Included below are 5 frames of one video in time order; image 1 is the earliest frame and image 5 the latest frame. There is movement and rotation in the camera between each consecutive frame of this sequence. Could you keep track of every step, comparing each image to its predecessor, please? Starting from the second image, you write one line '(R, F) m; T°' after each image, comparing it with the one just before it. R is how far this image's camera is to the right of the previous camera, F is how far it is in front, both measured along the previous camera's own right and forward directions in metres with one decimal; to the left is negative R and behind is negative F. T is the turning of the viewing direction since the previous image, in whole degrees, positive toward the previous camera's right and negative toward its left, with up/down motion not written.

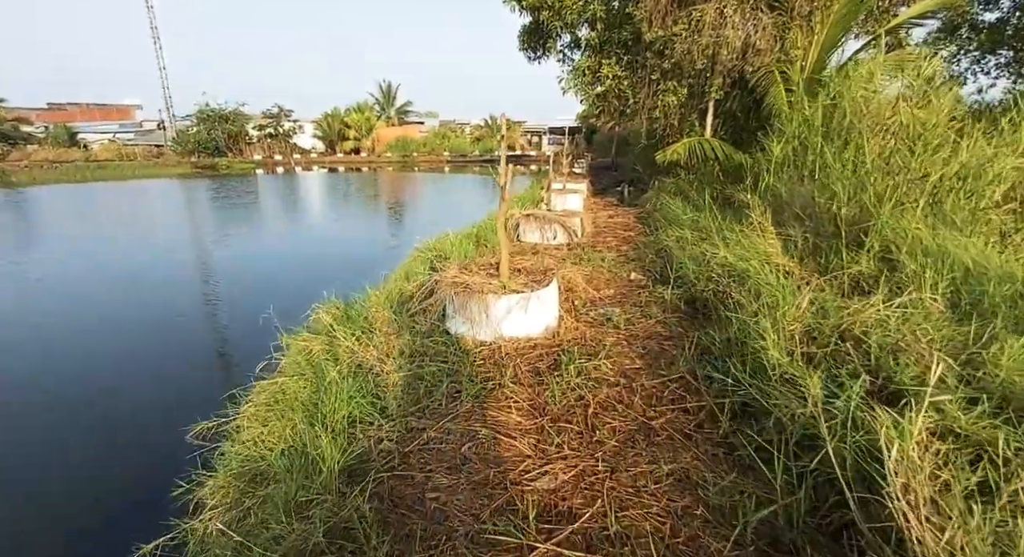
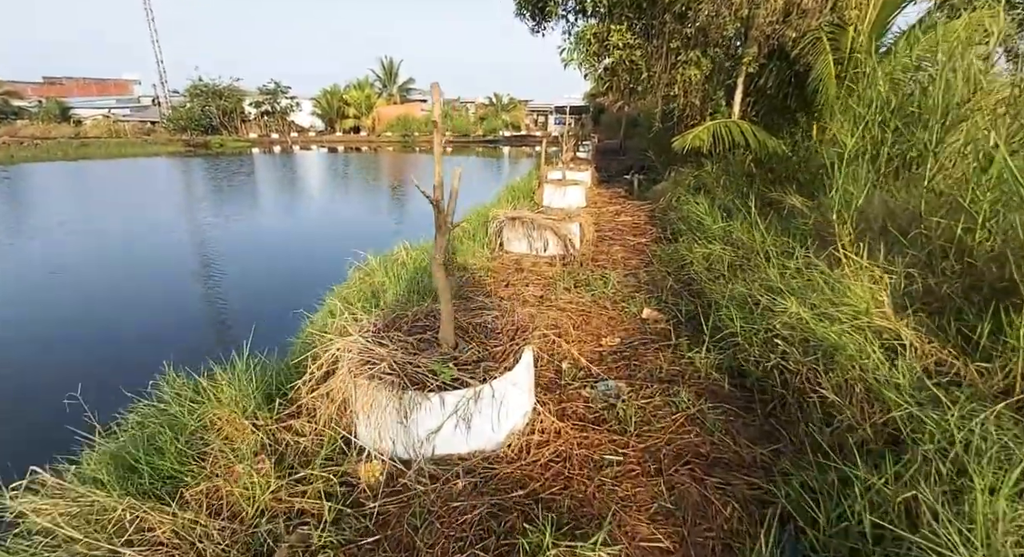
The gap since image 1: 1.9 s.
(+0.2, +0.9) m; -1°
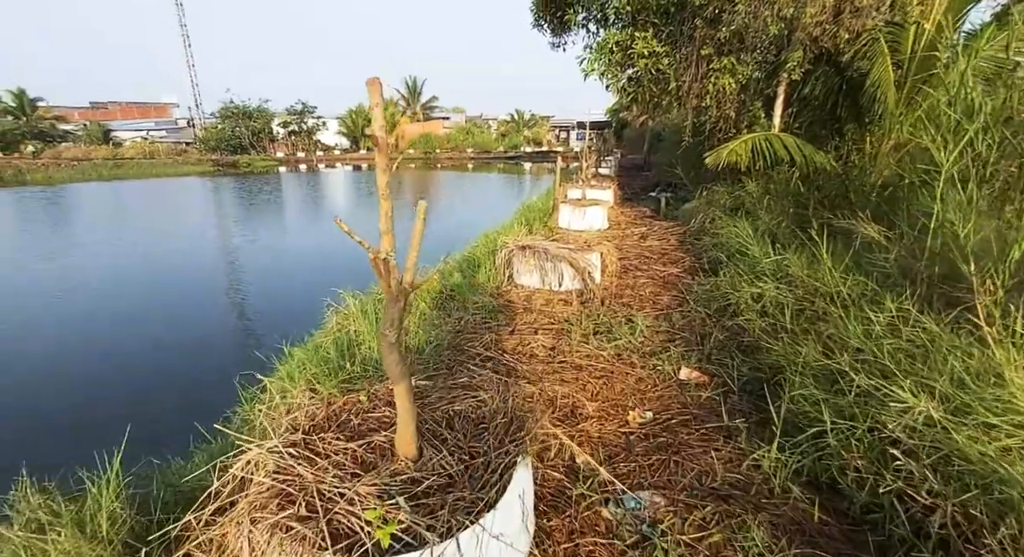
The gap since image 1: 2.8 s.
(+0.1, +0.5) m; -3°
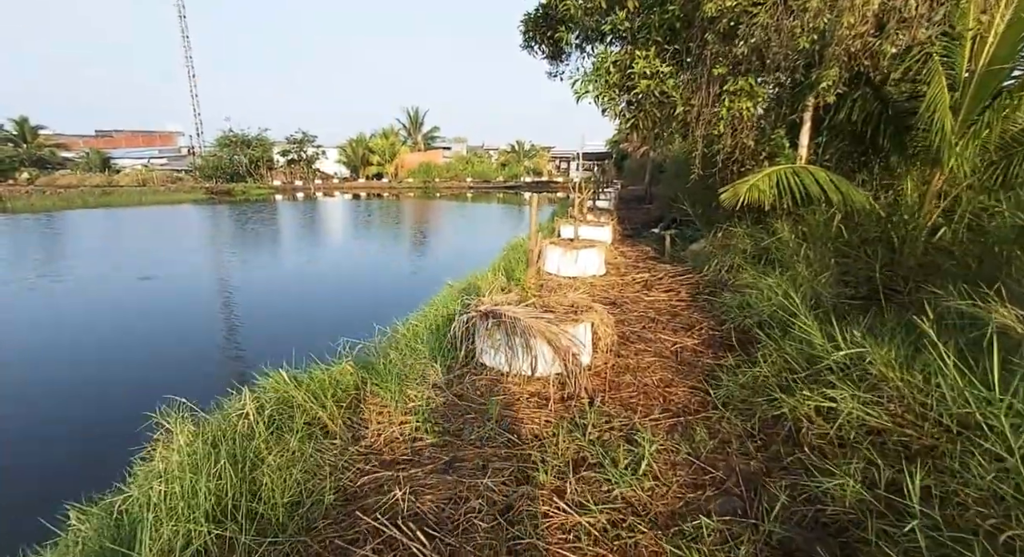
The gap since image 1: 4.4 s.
(+0.2, +0.8) m; 0°
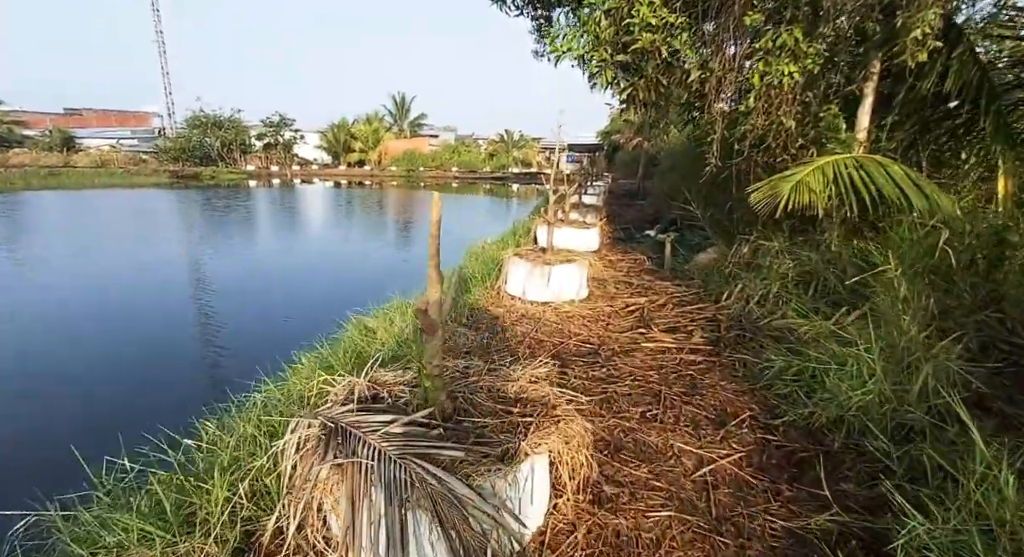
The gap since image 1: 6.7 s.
(+0.2, +1.2) m; +1°
